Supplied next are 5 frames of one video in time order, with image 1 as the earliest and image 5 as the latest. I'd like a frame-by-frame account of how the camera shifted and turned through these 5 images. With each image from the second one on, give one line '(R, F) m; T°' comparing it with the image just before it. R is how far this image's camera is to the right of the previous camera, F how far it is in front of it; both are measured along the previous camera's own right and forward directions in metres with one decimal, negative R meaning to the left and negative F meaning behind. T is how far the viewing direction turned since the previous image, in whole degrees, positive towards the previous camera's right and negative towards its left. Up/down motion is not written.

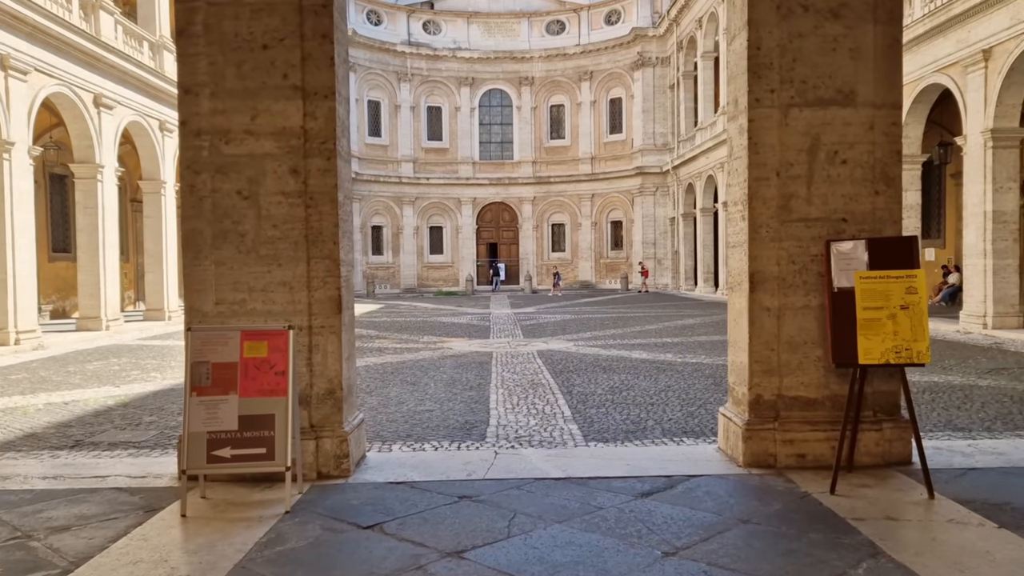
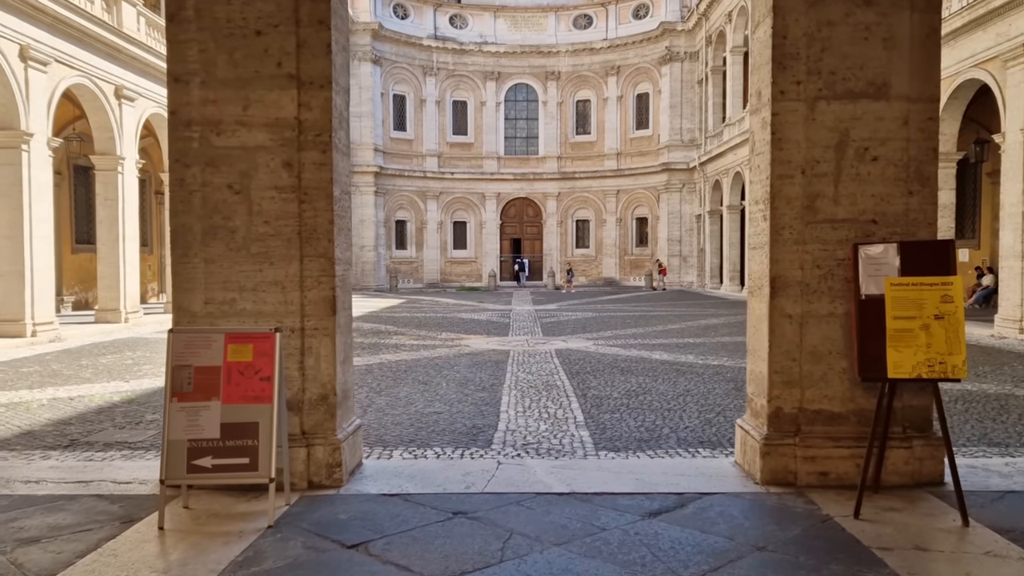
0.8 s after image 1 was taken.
(+0.1, +0.3) m; -2°
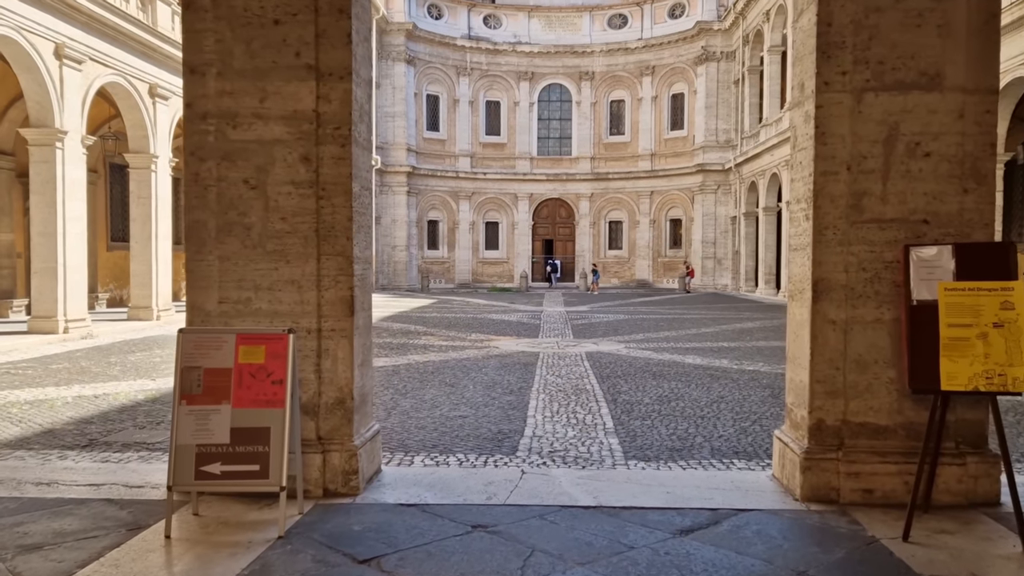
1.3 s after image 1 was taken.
(0.0, +0.2) m; -2°
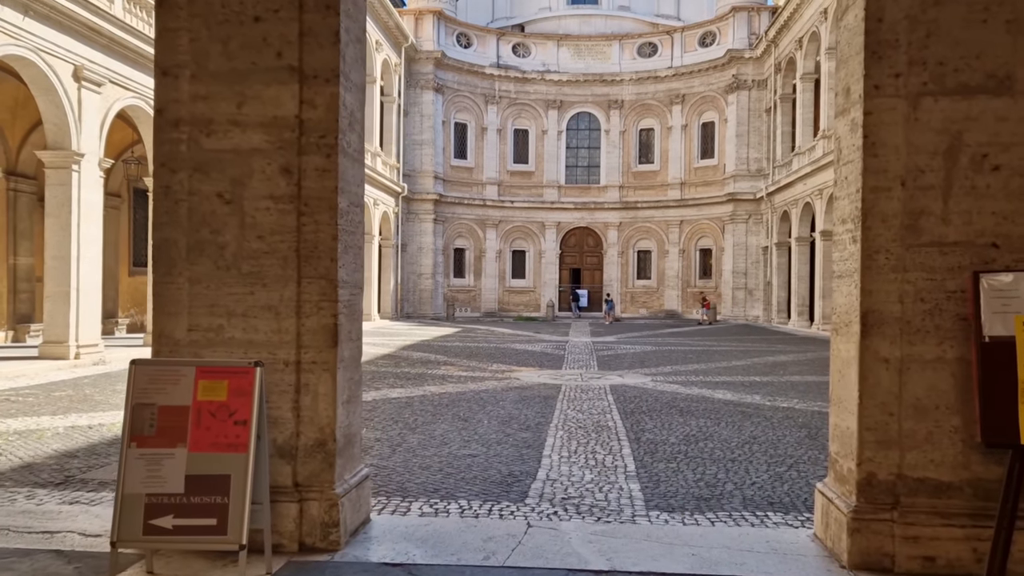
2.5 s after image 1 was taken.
(+0.1, +0.5) m; -2°
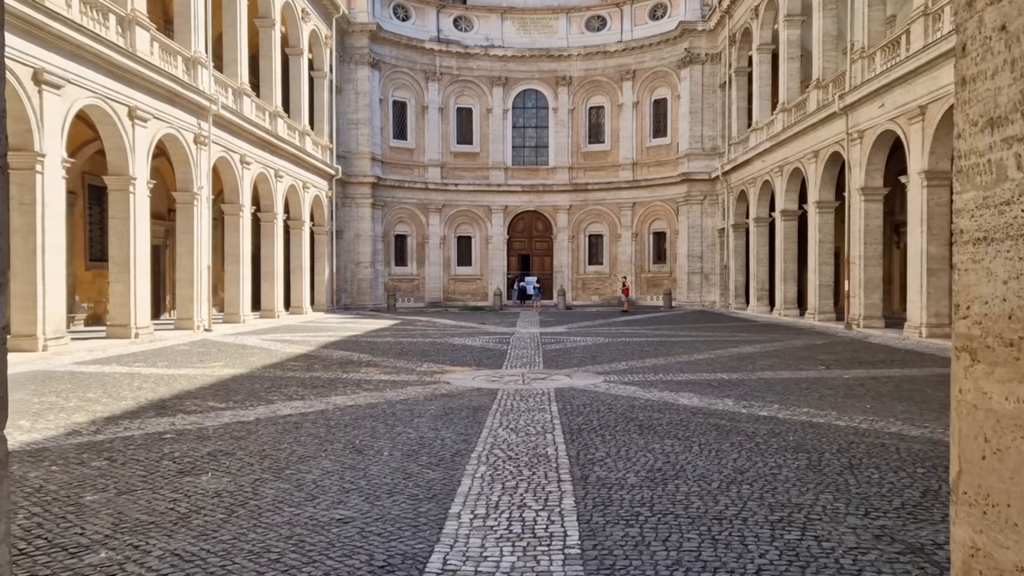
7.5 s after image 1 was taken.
(+0.4, +2.1) m; +3°
